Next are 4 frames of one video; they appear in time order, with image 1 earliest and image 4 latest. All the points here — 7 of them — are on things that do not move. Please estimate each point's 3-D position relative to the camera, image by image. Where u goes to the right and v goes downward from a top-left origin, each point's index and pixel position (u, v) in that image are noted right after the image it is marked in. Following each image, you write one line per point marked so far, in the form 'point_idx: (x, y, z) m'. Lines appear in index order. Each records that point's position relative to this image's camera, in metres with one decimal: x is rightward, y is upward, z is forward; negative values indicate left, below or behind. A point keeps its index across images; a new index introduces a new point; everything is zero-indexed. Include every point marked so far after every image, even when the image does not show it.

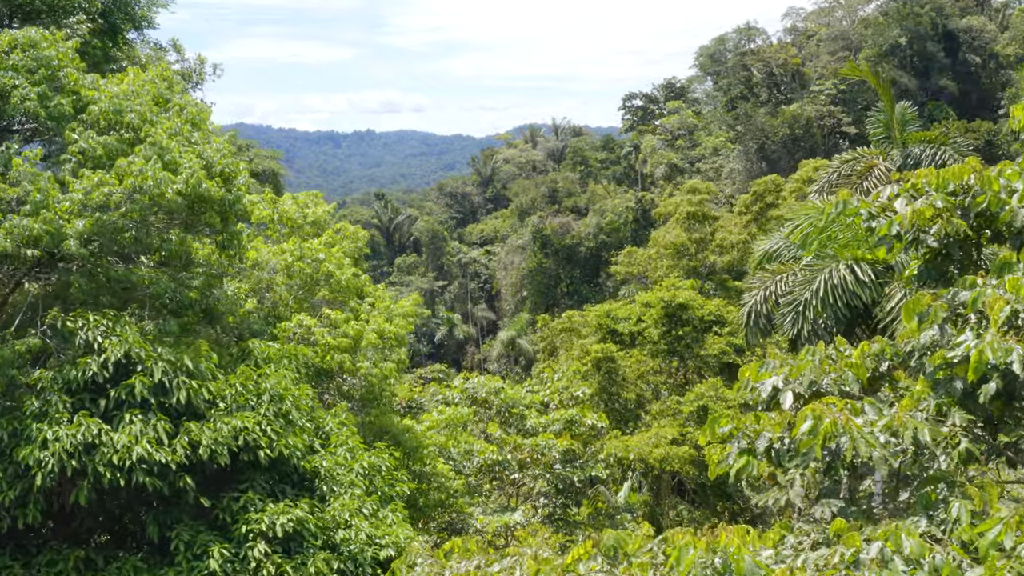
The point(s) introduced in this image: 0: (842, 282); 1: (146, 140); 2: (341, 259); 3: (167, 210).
0: (+3.7, +0.1, +7.8) m
1: (-3.6, +1.4, +6.7) m
2: (-2.2, +0.4, +8.7) m
3: (-3.1, +0.7, +6.3) m
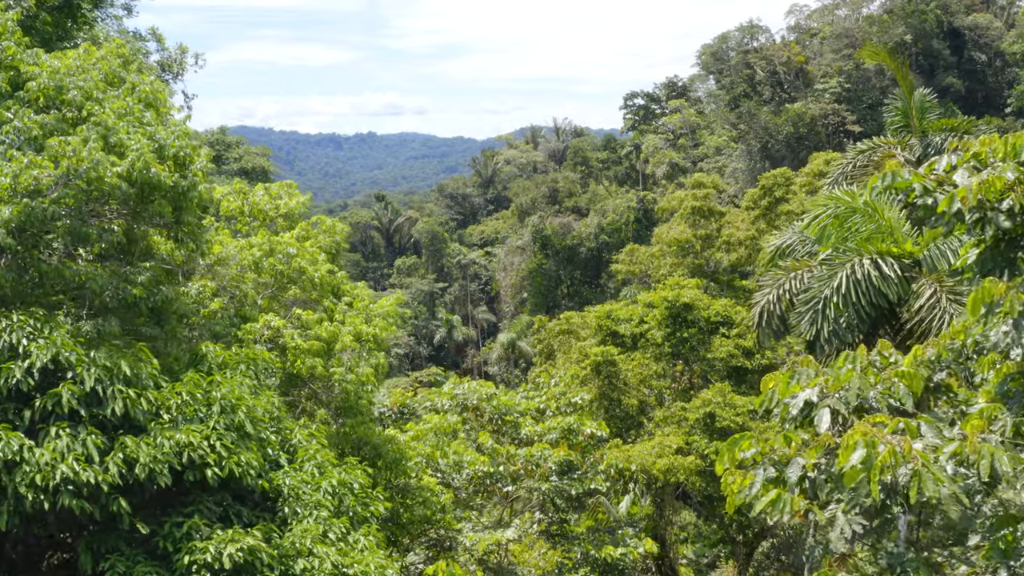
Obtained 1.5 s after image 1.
0: (+3.6, +0.1, +7.1) m
1: (-3.7, +1.5, +6.0) m
2: (-2.3, +0.4, +8.0) m
3: (-3.2, +0.7, +5.6) m
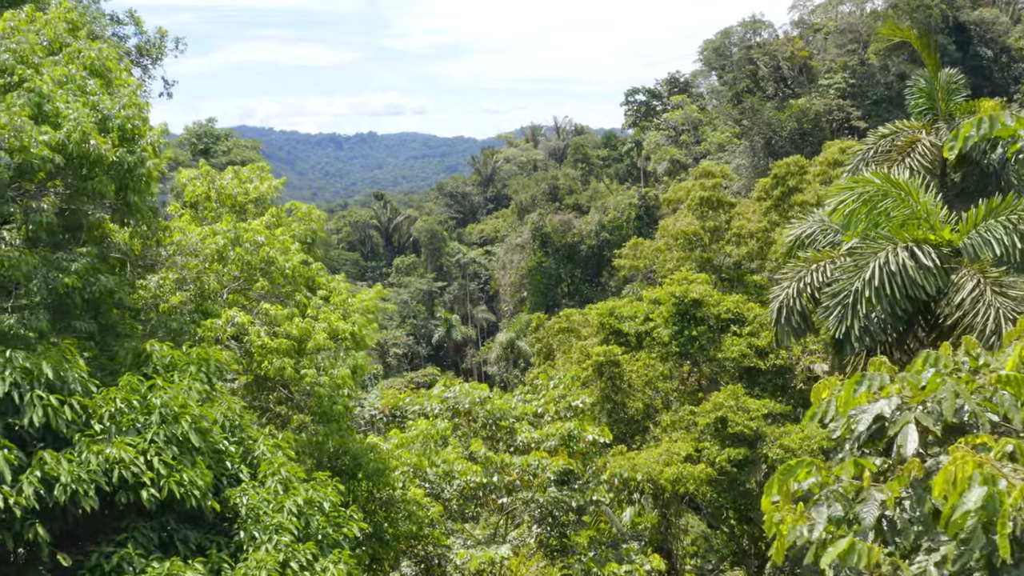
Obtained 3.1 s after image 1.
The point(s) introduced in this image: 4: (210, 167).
0: (+3.6, +0.2, +6.4) m
1: (-3.7, +1.5, +5.3) m
2: (-2.3, +0.5, +7.2) m
3: (-3.3, +0.8, +4.8) m
4: (-3.3, +1.3, +7.6) m
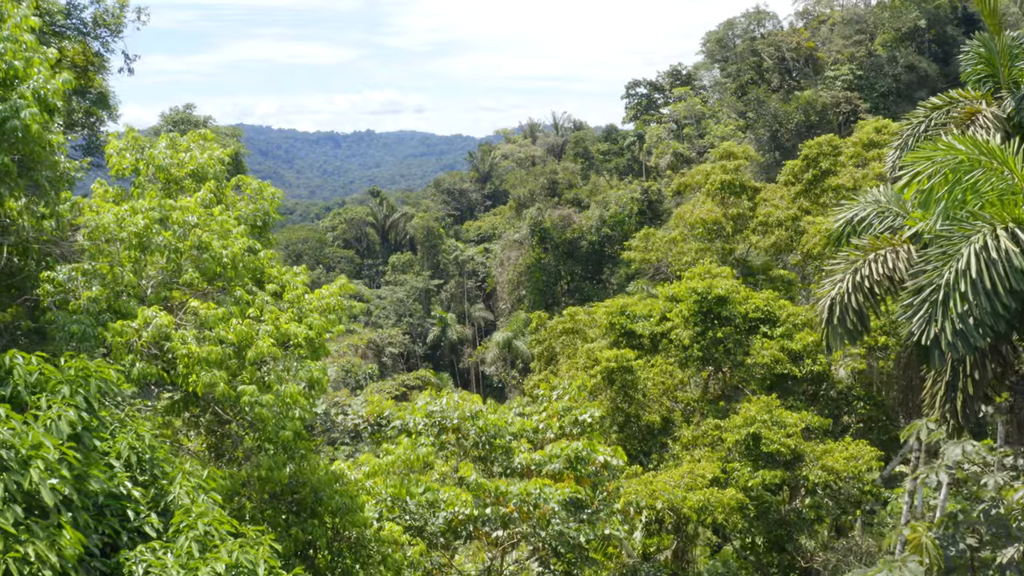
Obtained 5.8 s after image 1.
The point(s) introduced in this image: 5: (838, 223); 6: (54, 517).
0: (+3.5, +0.2, +5.0) m
1: (-3.8, +1.6, +3.9) m
2: (-2.4, +0.5, +5.9) m
3: (-3.3, +0.9, +3.5) m
4: (-3.3, +1.4, +6.2) m
5: (+3.6, +0.7, +7.7) m
6: (-2.2, -1.1, +3.3) m
